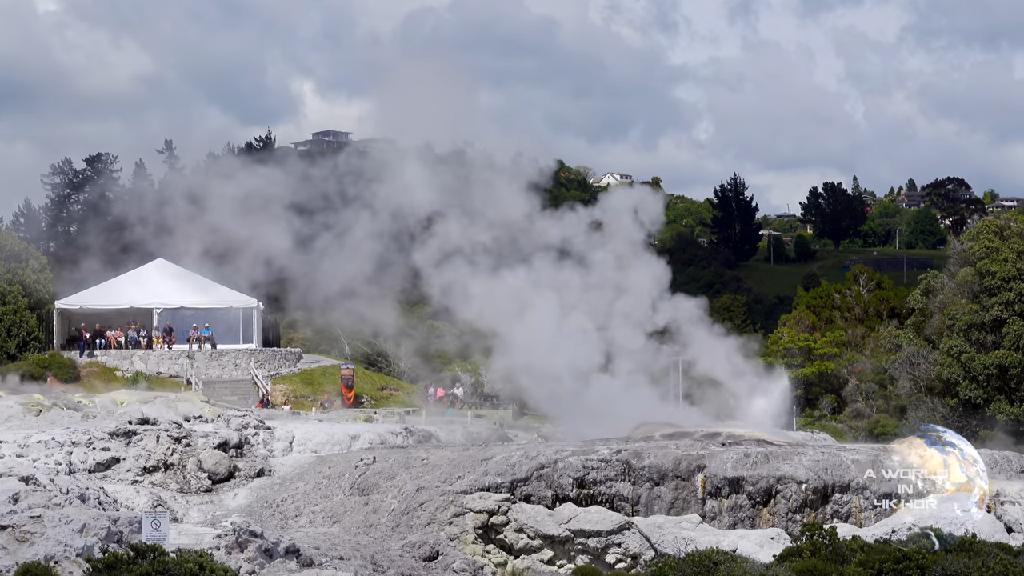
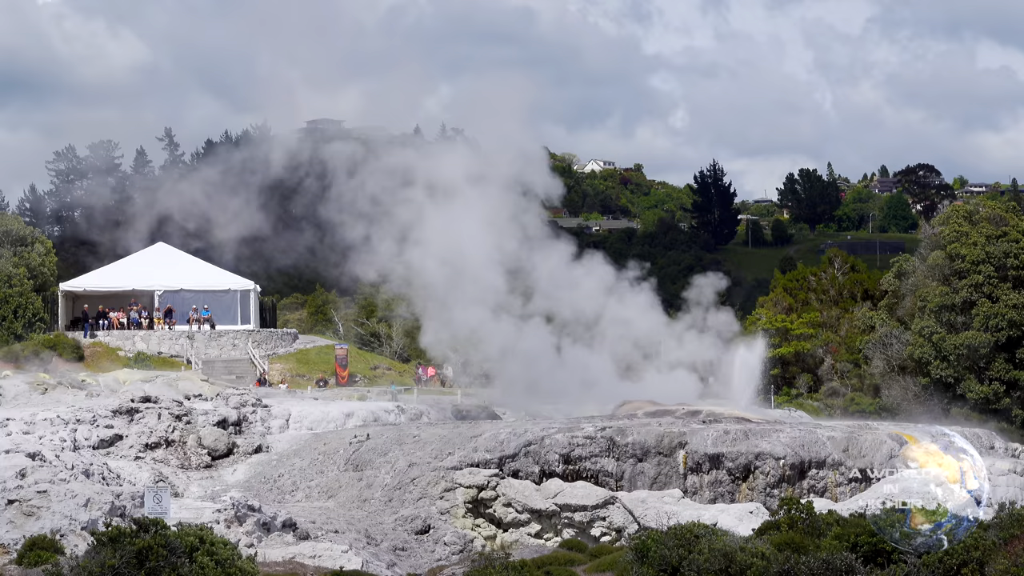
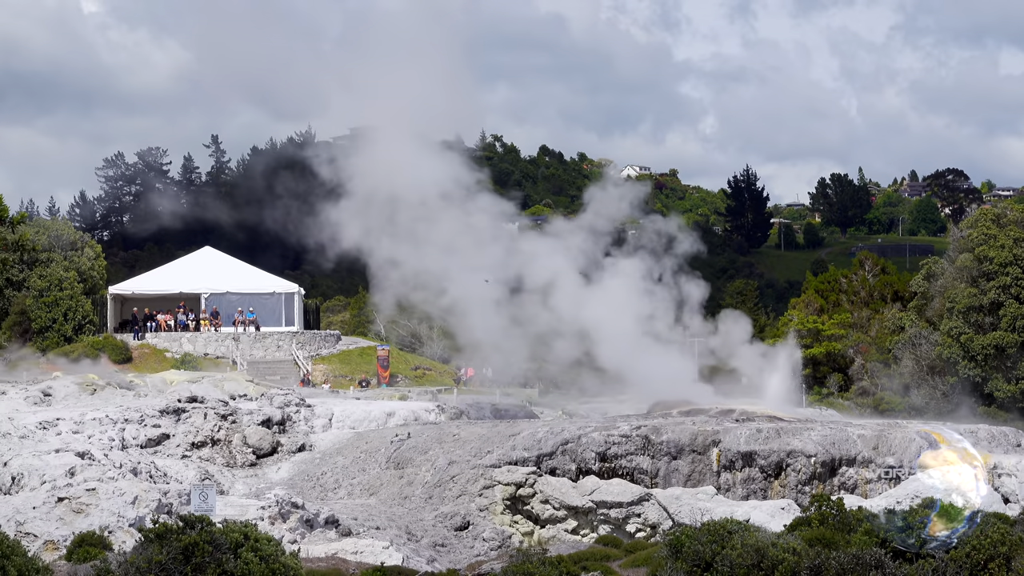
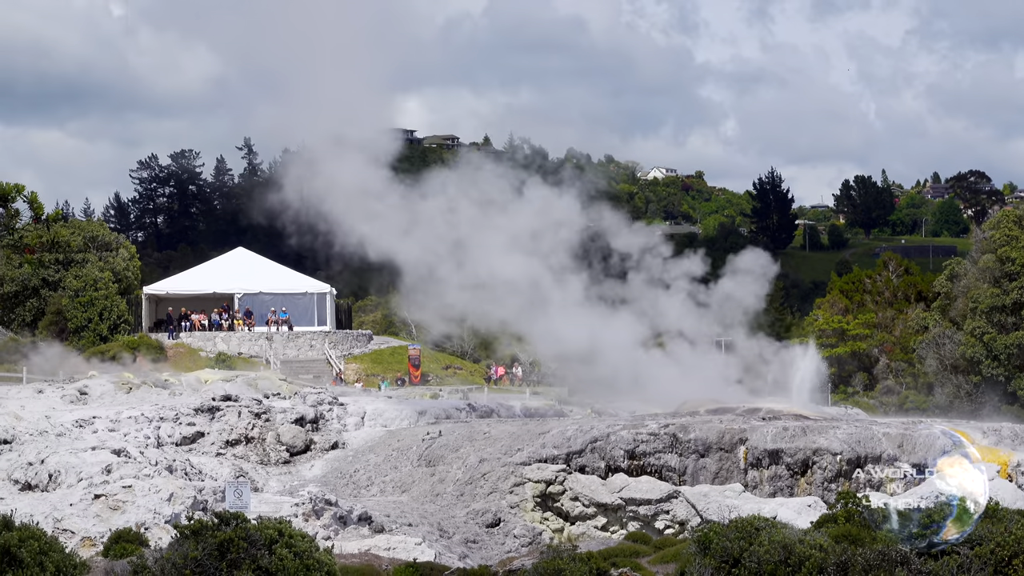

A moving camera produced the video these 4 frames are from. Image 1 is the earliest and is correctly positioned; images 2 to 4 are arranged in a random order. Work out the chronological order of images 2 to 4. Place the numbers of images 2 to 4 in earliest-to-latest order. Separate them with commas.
2, 3, 4
